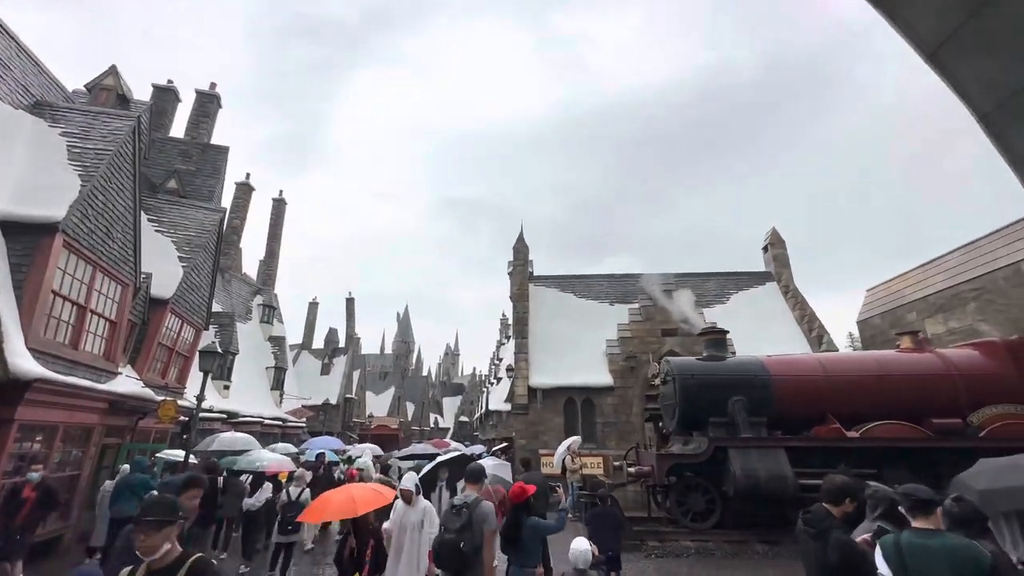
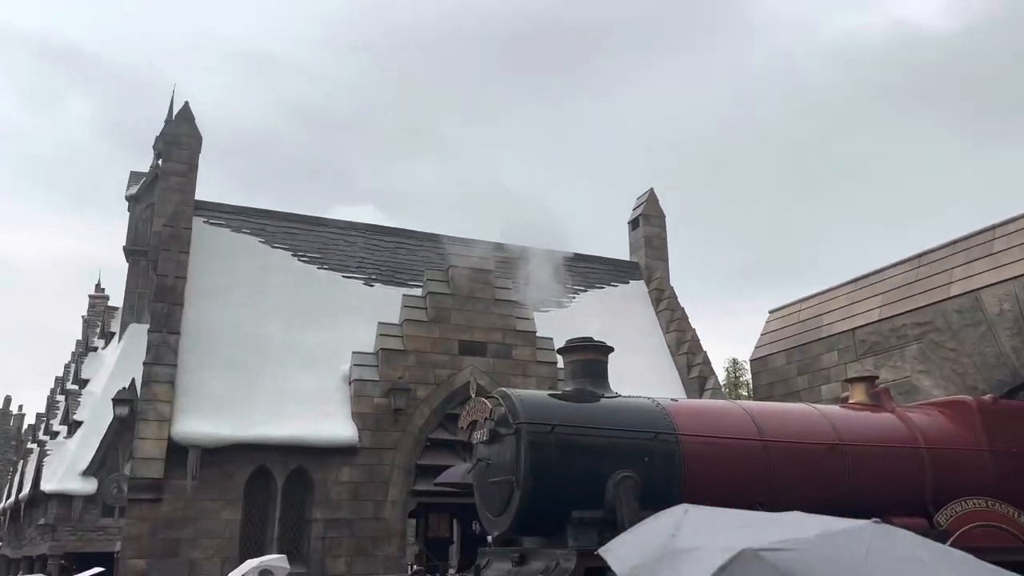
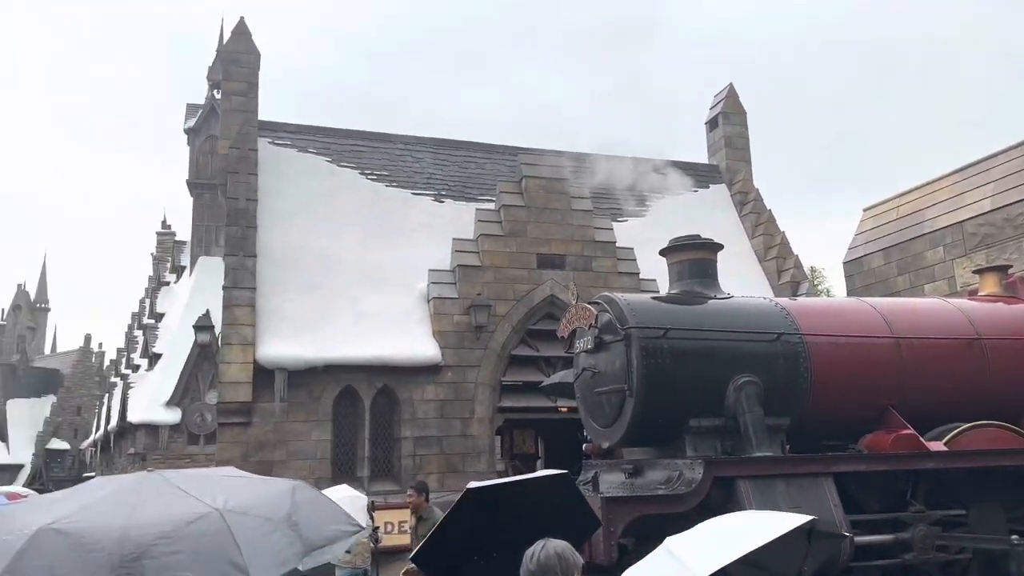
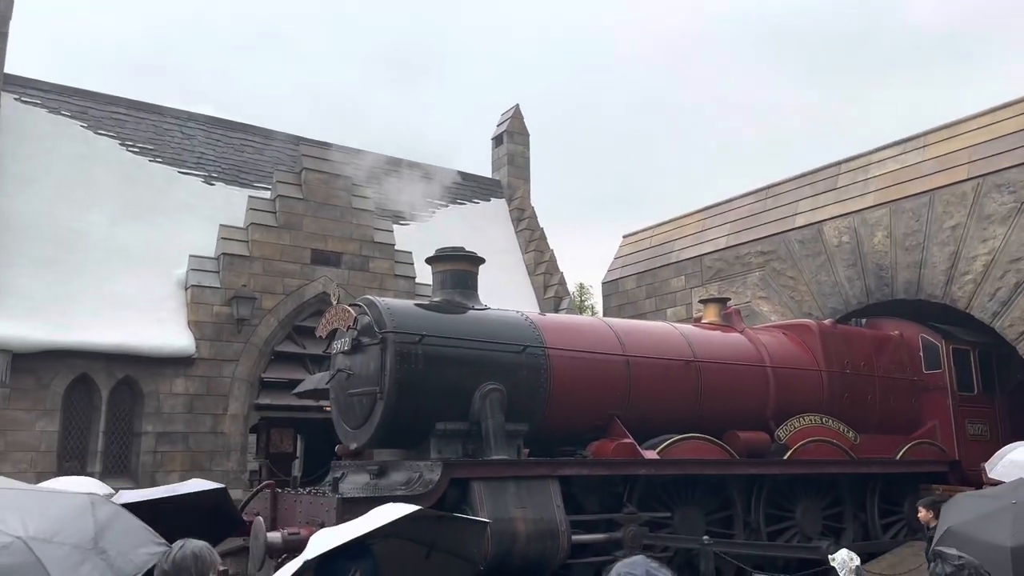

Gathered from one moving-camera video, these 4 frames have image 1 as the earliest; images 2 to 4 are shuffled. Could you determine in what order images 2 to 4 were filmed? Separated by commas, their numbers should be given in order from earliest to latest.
2, 4, 3
